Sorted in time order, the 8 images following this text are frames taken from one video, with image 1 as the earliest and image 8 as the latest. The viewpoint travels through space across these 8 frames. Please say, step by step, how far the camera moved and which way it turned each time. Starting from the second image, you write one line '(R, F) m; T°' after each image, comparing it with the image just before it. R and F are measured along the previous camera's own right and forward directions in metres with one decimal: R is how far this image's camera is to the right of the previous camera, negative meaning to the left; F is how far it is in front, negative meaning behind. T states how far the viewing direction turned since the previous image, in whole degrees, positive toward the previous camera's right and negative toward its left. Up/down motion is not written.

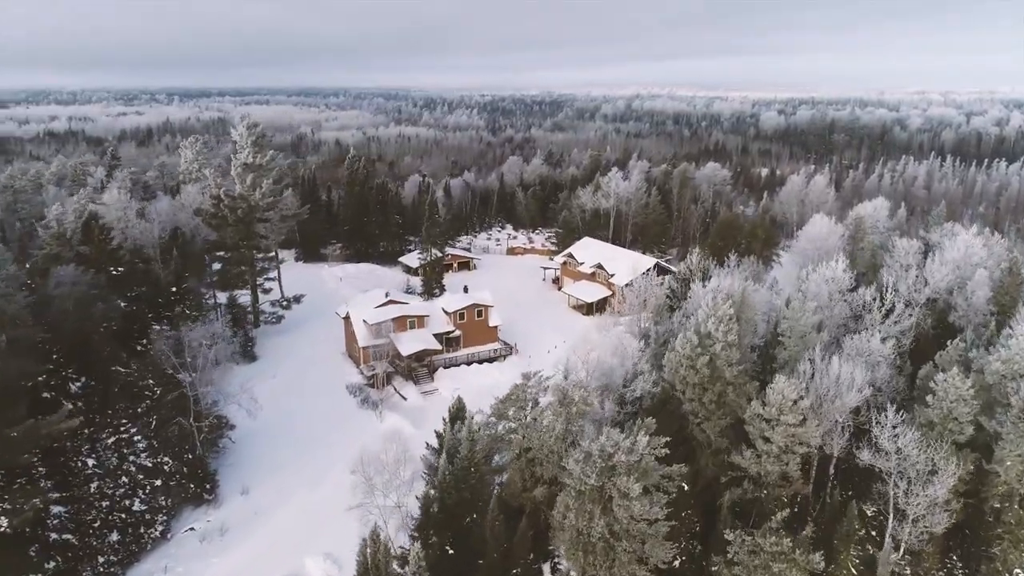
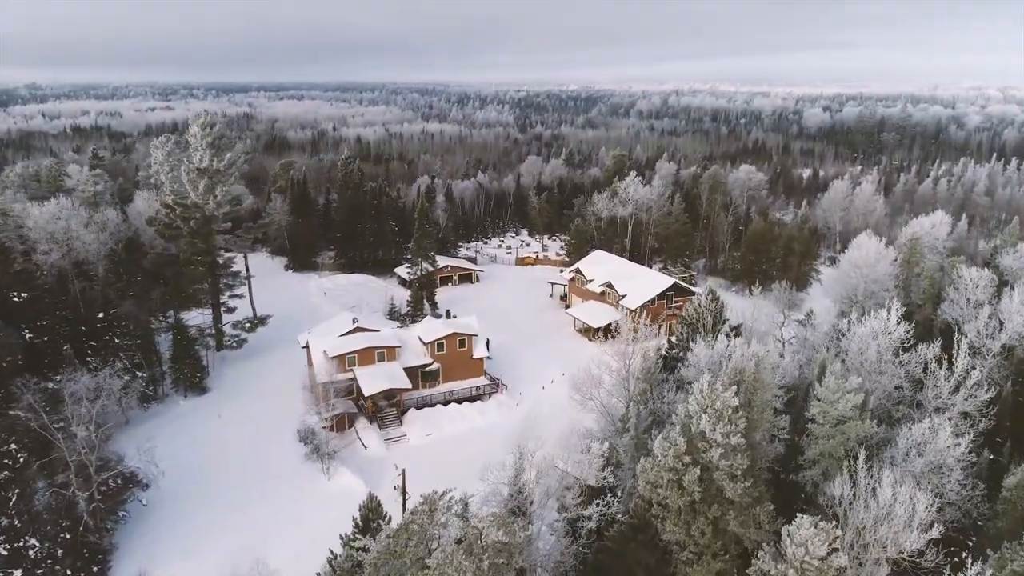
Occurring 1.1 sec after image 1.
(+2.7, +6.5) m; -3°
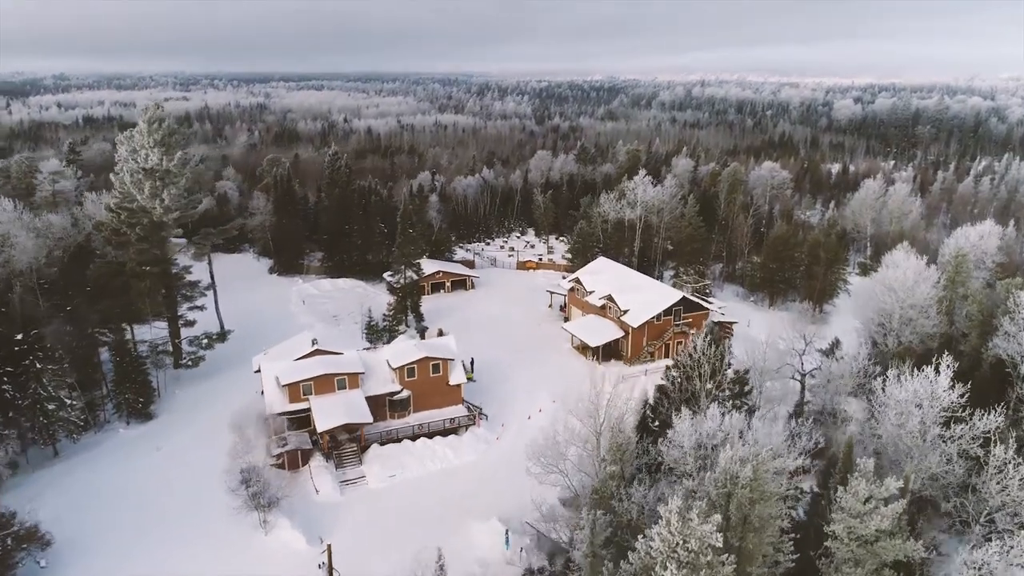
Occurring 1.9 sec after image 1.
(+2.1, +4.8) m; -2°
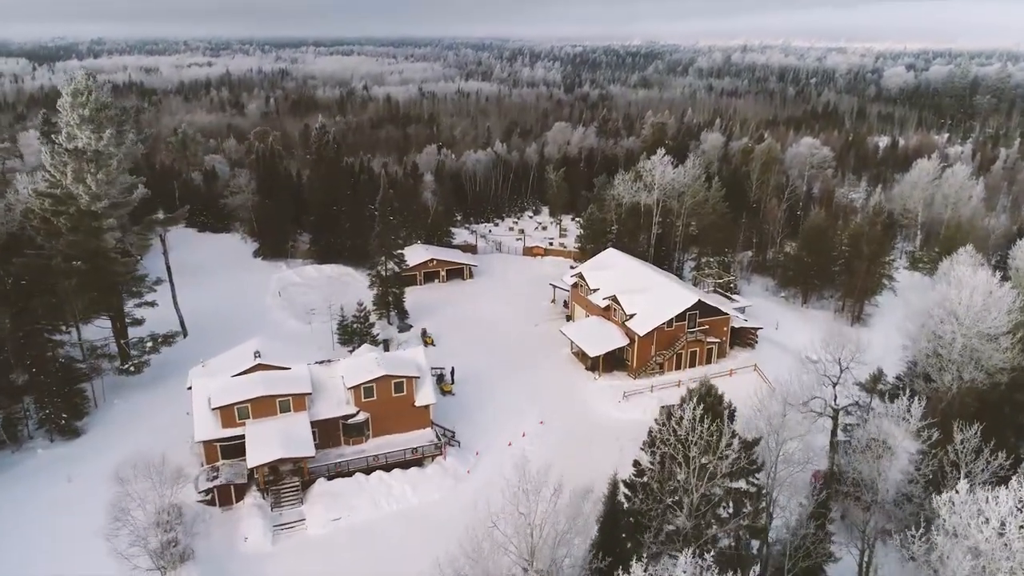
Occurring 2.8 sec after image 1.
(+2.4, +5.6) m; -3°
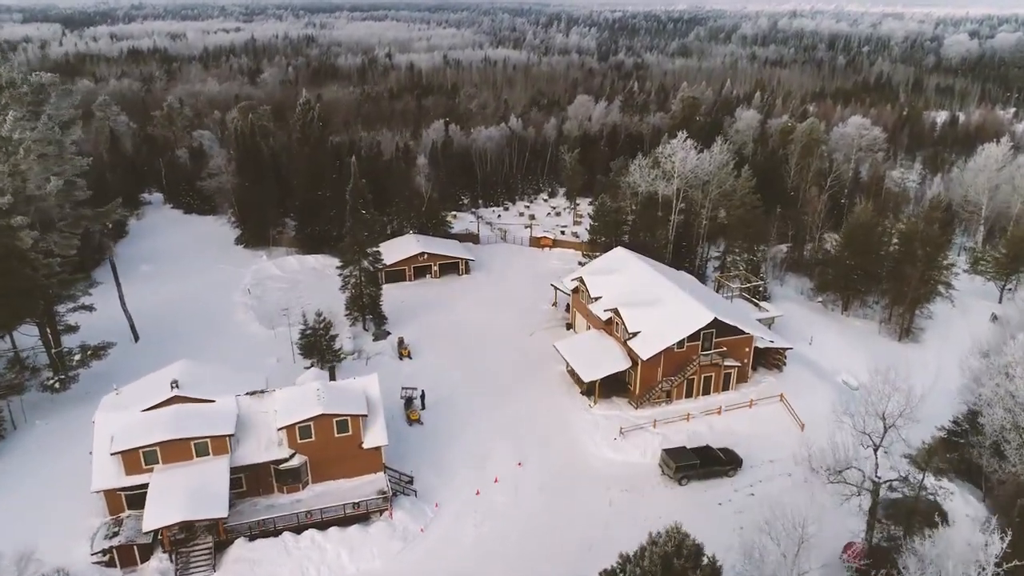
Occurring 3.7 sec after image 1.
(+2.4, +5.6) m; -3°
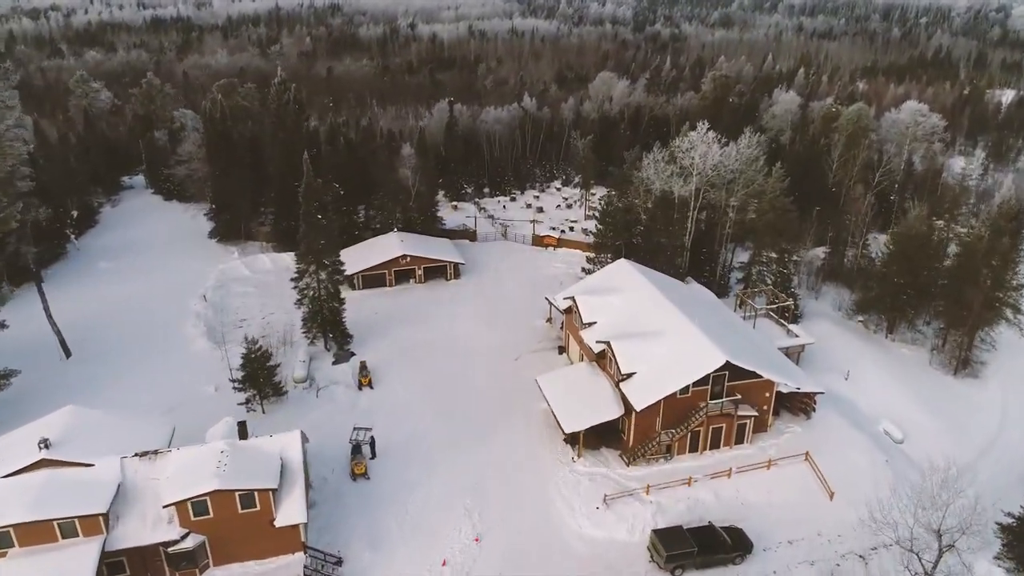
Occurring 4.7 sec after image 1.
(+2.4, +5.6) m; -3°
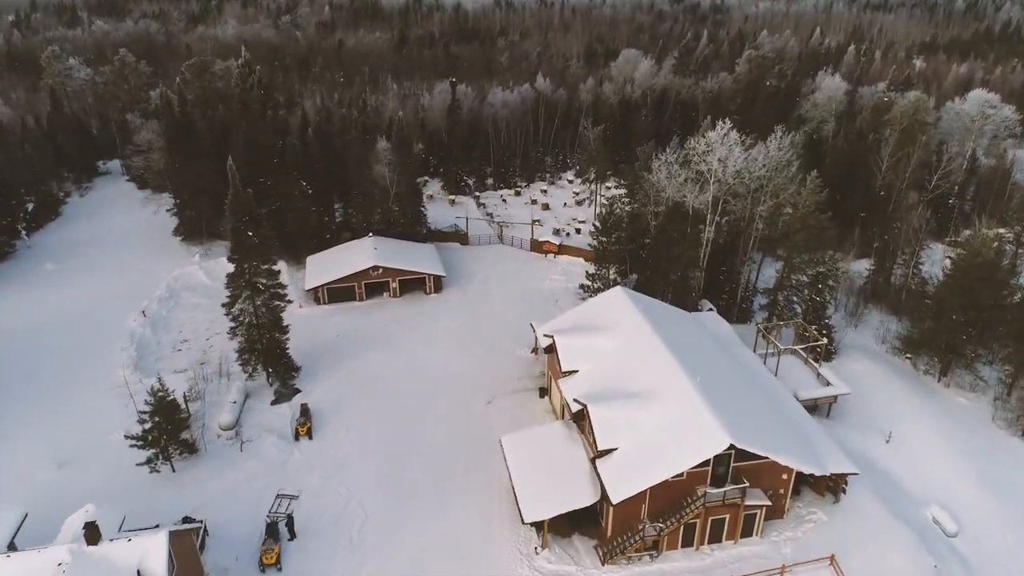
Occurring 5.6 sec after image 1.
(+2.5, +5.5) m; -3°
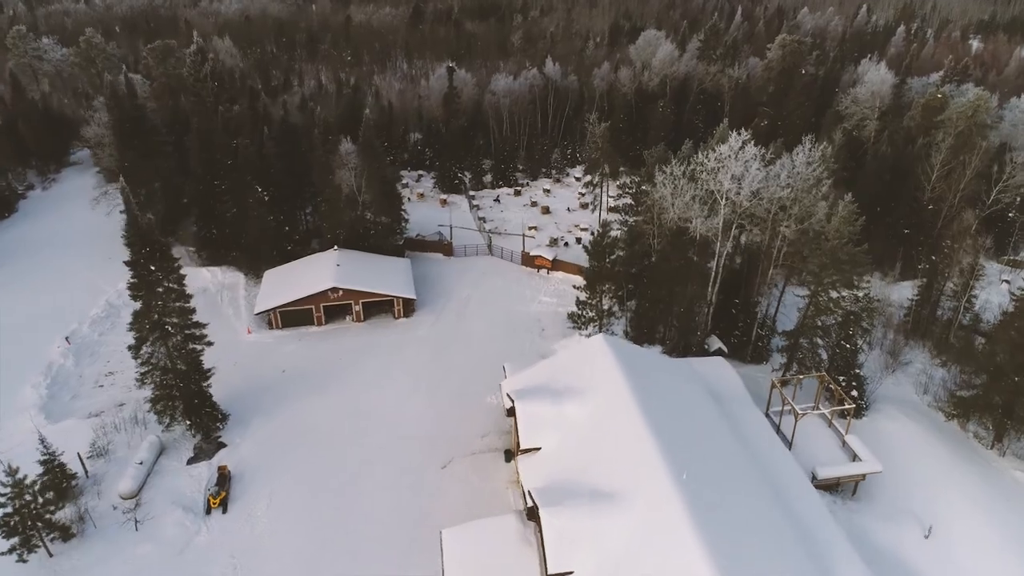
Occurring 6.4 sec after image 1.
(+2.3, +4.9) m; -2°
